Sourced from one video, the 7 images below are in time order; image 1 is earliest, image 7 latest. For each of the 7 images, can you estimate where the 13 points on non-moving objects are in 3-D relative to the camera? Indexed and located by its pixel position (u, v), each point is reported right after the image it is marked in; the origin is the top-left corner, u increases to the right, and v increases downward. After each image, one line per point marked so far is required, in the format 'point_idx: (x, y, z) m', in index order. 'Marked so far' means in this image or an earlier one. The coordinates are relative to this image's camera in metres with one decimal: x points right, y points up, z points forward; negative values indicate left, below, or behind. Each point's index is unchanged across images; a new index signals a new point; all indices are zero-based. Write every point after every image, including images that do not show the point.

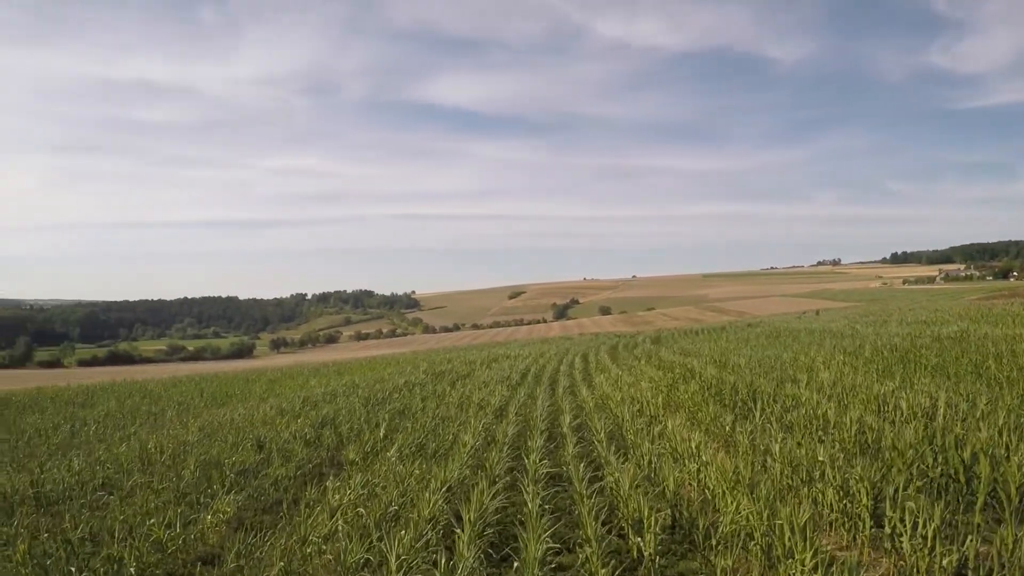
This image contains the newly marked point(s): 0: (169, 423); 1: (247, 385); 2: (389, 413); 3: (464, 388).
0: (-6.7, -2.7, +10.6) m
1: (-8.1, -3.0, +16.8) m
2: (-2.2, -2.4, +10.3) m
3: (-1.0, -2.6, +13.9) m
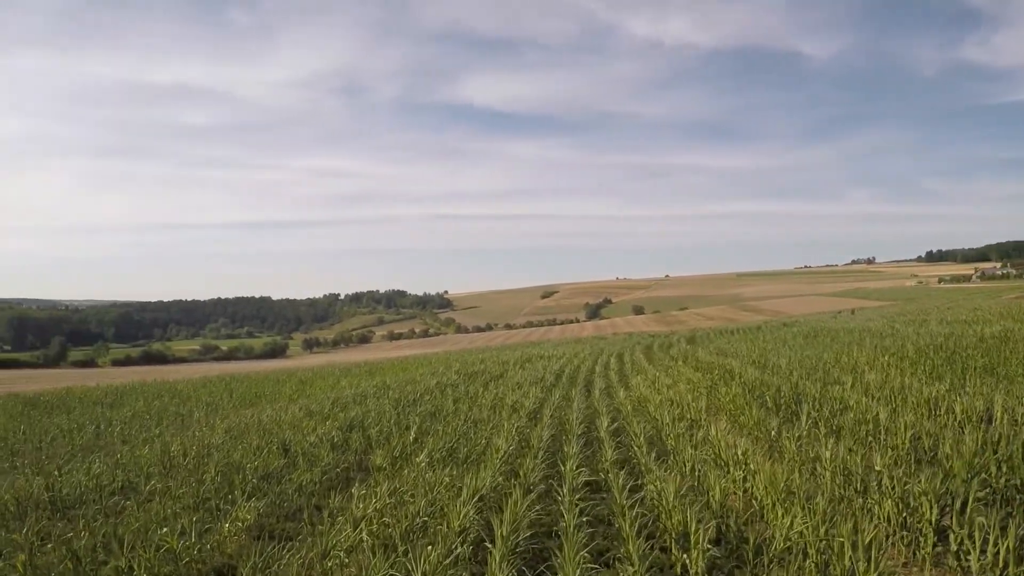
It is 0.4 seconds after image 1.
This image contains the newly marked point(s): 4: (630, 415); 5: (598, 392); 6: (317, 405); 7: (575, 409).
0: (-6.1, -2.7, +10.5) m
1: (-7.3, -3.0, +16.8) m
2: (-1.7, -2.4, +10.0) m
3: (-0.3, -2.6, +13.5) m
4: (+1.9, -2.0, +8.5) m
5: (+1.9, -2.1, +11.3) m
6: (-4.1, -2.5, +11.4) m
7: (+1.1, -2.0, +9.0) m
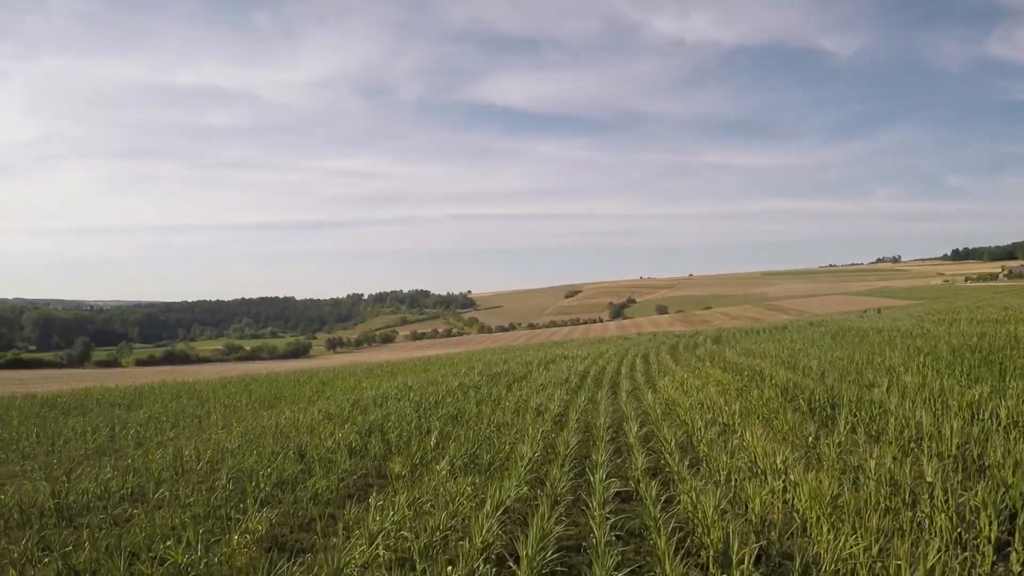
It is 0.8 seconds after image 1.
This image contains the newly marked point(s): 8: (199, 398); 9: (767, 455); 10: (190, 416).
0: (-5.7, -2.7, +10.4) m
1: (-6.6, -3.0, +16.7) m
2: (-1.3, -2.4, +9.8) m
3: (+0.2, -2.5, +13.2) m
4: (+2.3, -1.9, +8.1) m
5: (+2.3, -2.1, +10.9) m
6: (-3.6, -2.5, +11.2) m
7: (+1.4, -2.0, +8.6) m
8: (-8.4, -3.0, +14.6) m
9: (+2.9, -1.9, +6.1) m
10: (-6.9, -2.8, +11.6) m
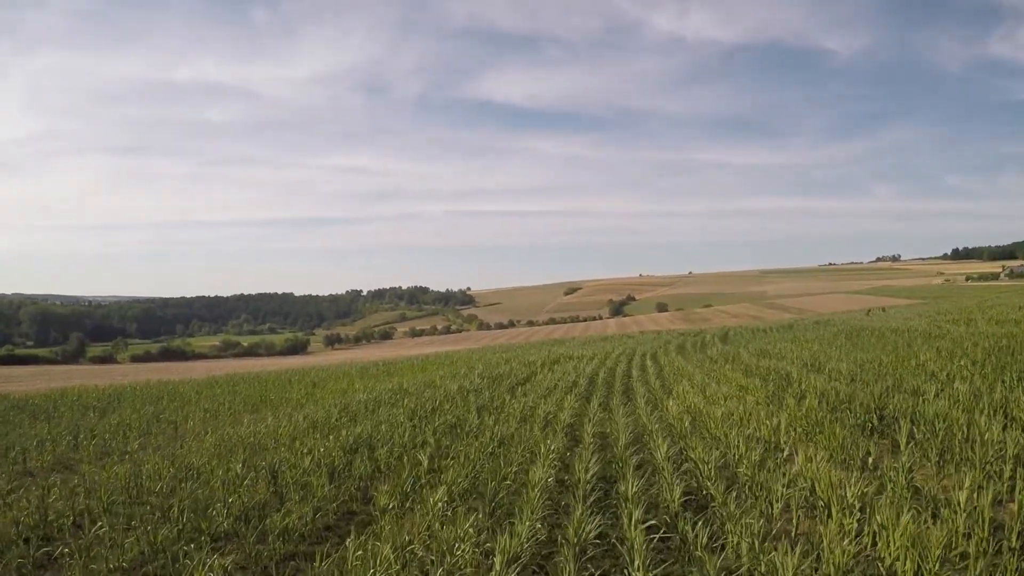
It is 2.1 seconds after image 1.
0: (-5.6, -2.6, +9.4) m
1: (-6.6, -2.9, +15.7) m
2: (-1.2, -2.3, +8.8) m
3: (+0.3, -2.4, +12.2) m
4: (+2.4, -1.9, +7.1) m
5: (+2.4, -2.0, +9.9) m
6: (-3.5, -2.4, +10.2) m
7: (+1.5, -1.9, +7.6) m
8: (-8.3, -2.8, +13.6) m
9: (+3.0, -1.9, +5.1) m
10: (-6.8, -2.7, +10.6) m
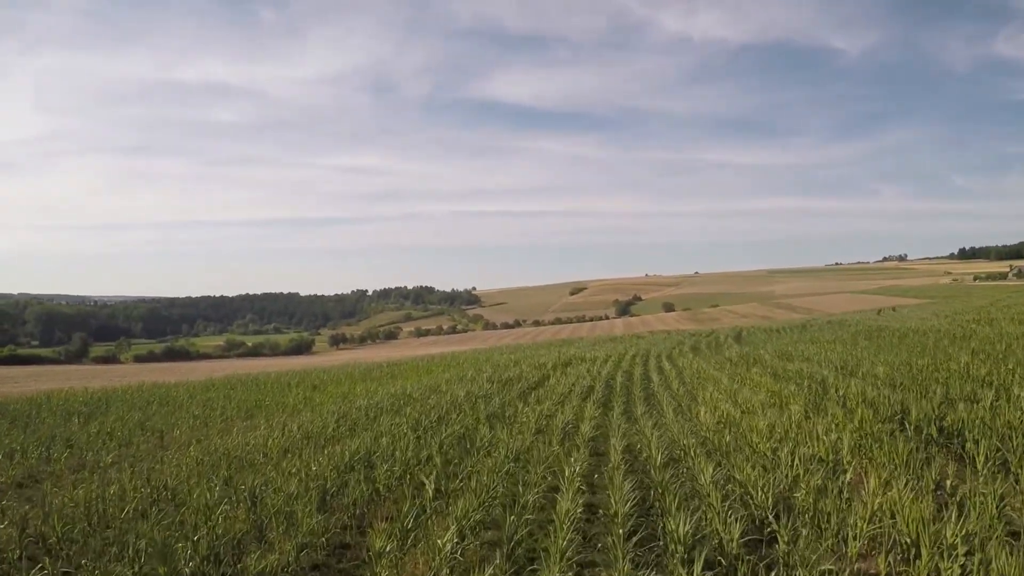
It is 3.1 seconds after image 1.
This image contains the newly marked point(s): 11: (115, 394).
0: (-5.4, -2.5, +8.6) m
1: (-6.3, -2.8, +14.9) m
2: (-1.0, -2.3, +7.9) m
3: (+0.6, -2.4, +11.4) m
4: (+2.6, -1.8, +6.3) m
5: (+2.6, -2.0, +9.1) m
6: (-3.3, -2.3, +9.4) m
7: (+1.7, -1.9, +6.8) m
8: (-8.1, -2.8, +12.9) m
9: (+3.2, -1.8, +4.2) m
10: (-6.6, -2.6, +9.8) m
11: (-11.8, -3.1, +16.2) m
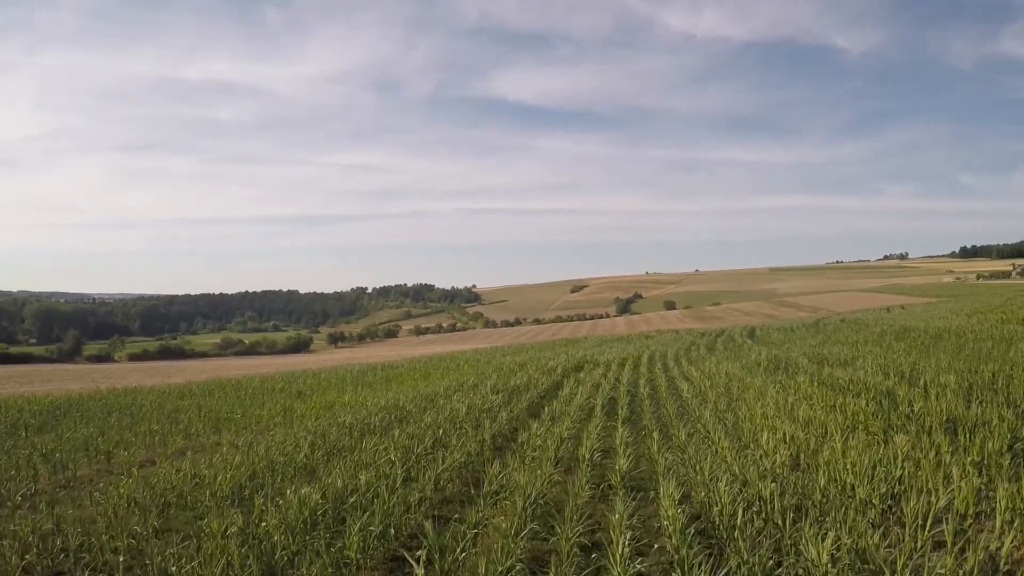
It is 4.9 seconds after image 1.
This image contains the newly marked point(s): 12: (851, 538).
0: (-5.2, -2.5, +7.0) m
1: (-6.1, -2.7, +13.4) m
2: (-0.8, -2.2, +6.3) m
3: (+0.7, -2.3, +9.8) m
4: (+2.7, -1.8, +4.7) m
5: (+2.8, -1.9, +7.5) m
6: (-3.2, -2.2, +7.8) m
7: (+1.9, -1.8, +5.2) m
8: (-7.9, -2.7, +11.3) m
9: (+3.3, -1.8, +2.6) m
10: (-6.4, -2.5, +8.2) m
11: (-11.6, -3.0, +14.7) m
12: (+2.5, -1.8, +3.9) m
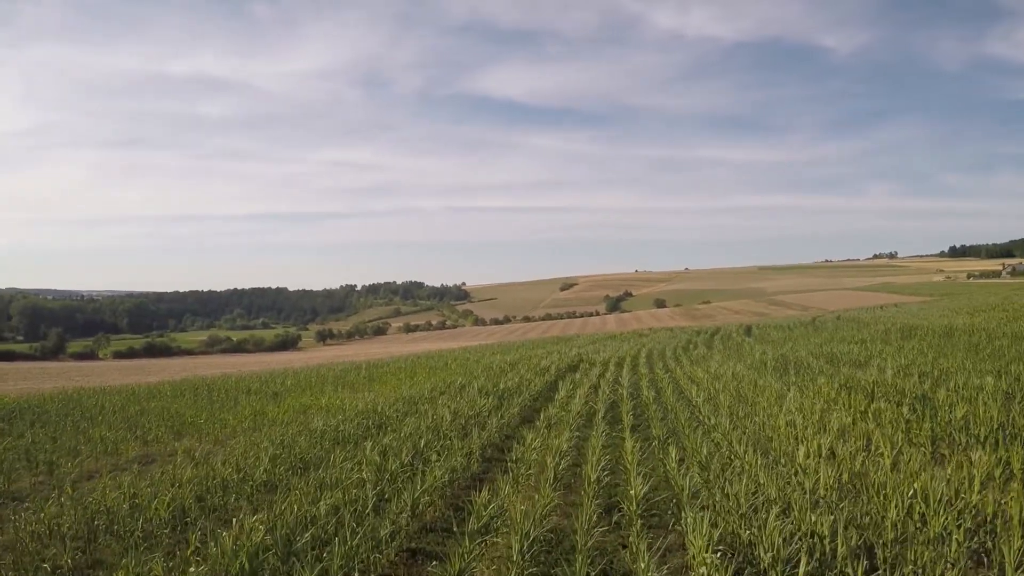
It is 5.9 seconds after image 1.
0: (-5.3, -2.3, +6.0) m
1: (-6.2, -2.6, +12.3) m
2: (-0.9, -2.1, +5.4) m
3: (+0.6, -2.2, +8.8) m
4: (+2.7, -1.7, +3.8) m
5: (+2.7, -1.8, +6.5) m
6: (-3.2, -2.1, +6.8) m
7: (+1.8, -1.7, +4.2) m
8: (-8.0, -2.5, +10.3) m
9: (+3.3, -1.7, +1.7) m
10: (-6.5, -2.4, +7.2) m
11: (-11.8, -2.8, +13.6) m
12: (+2.4, -1.7, +3.0) m
